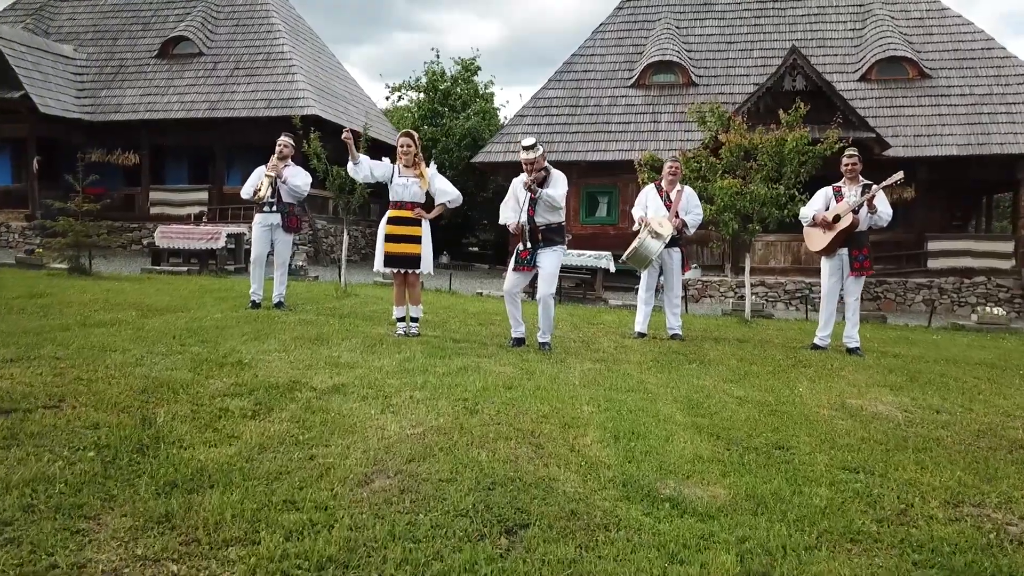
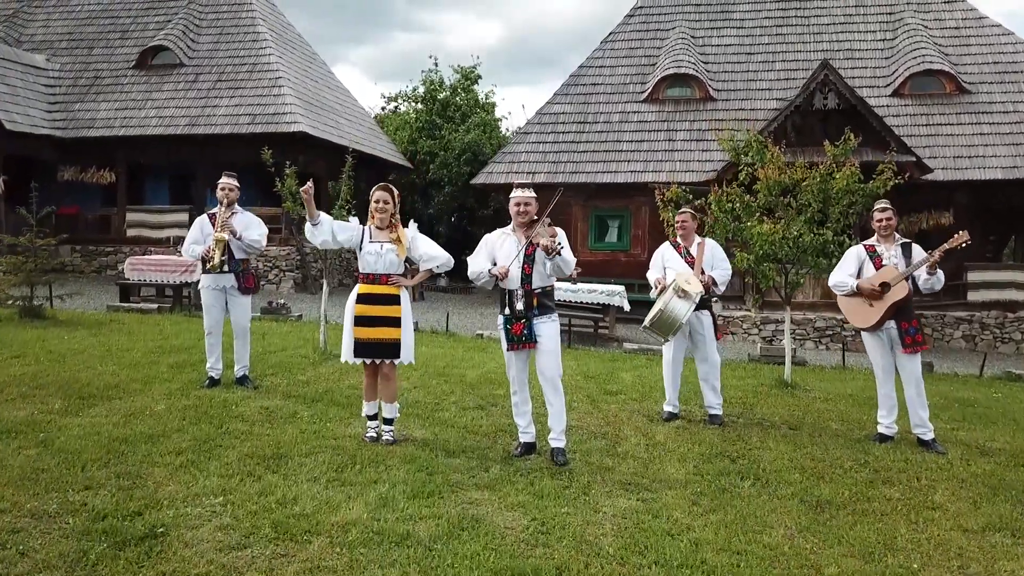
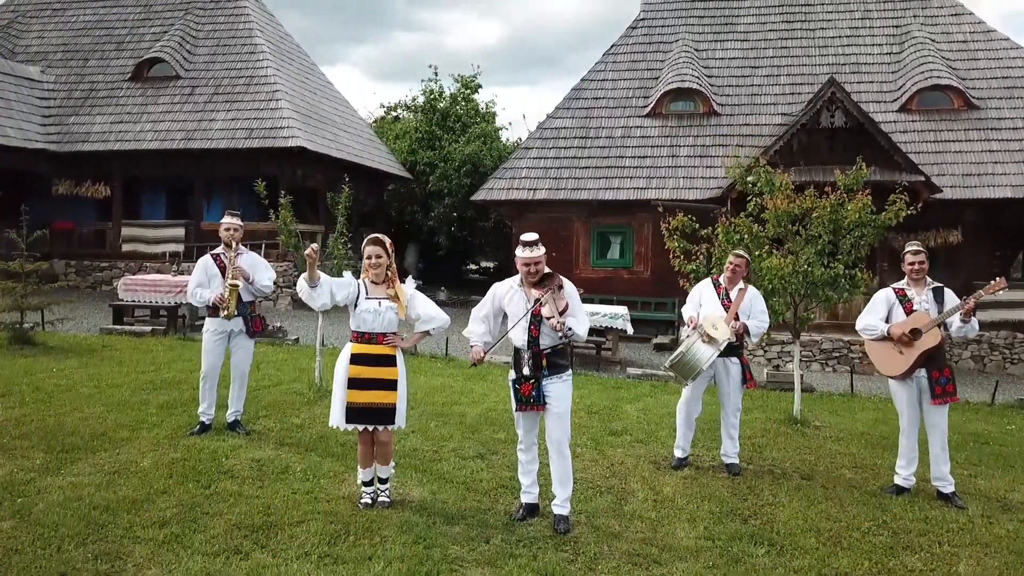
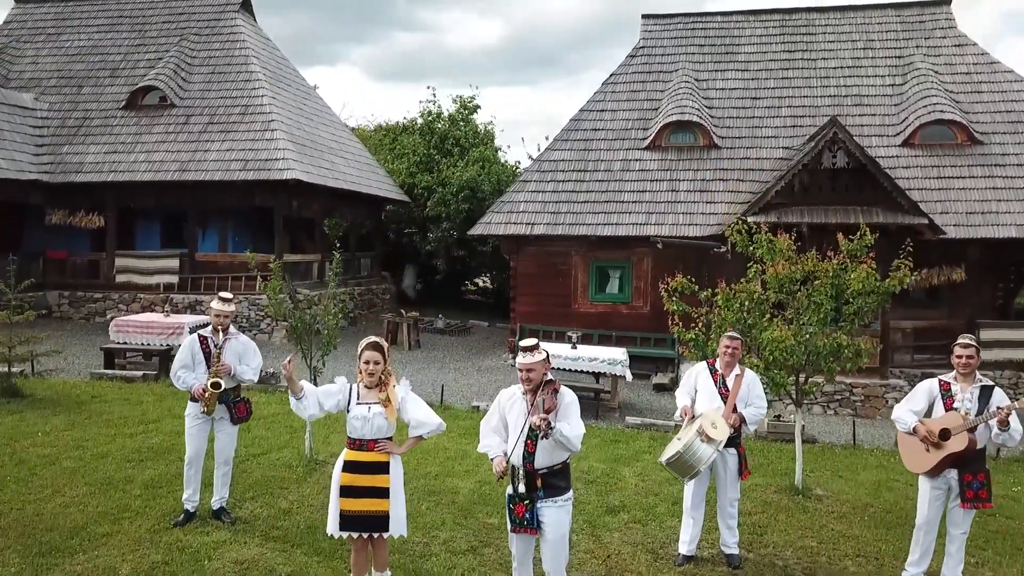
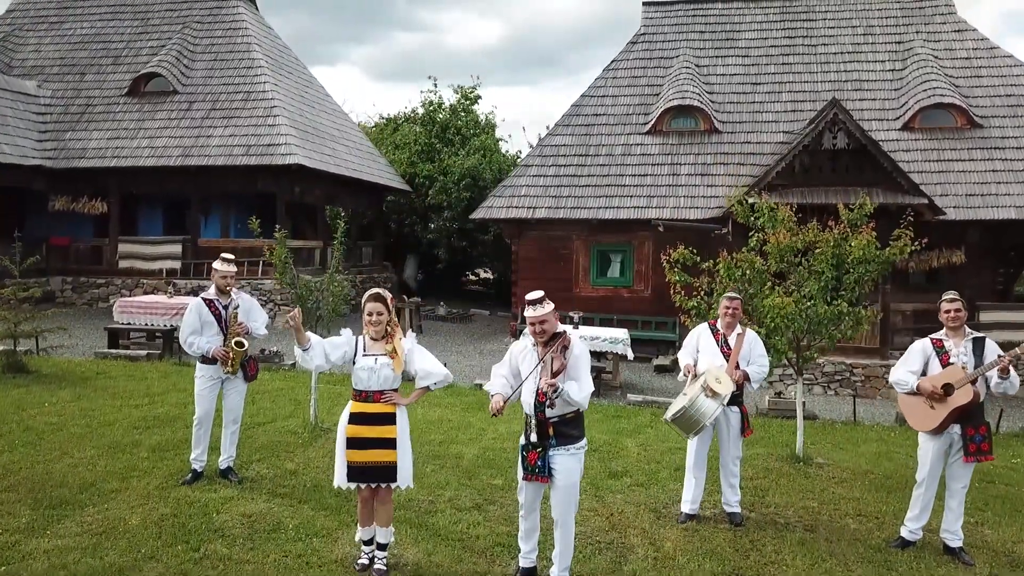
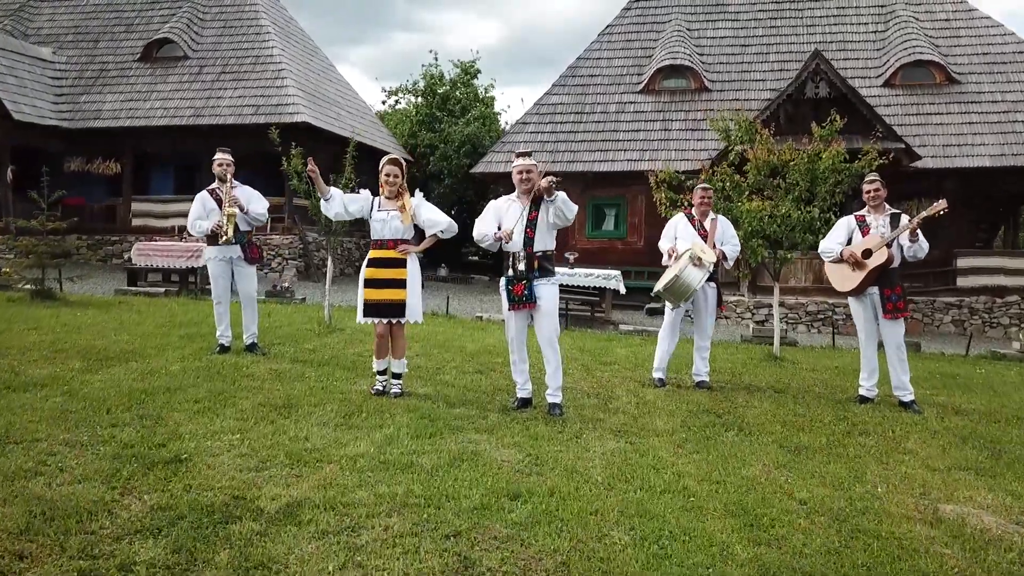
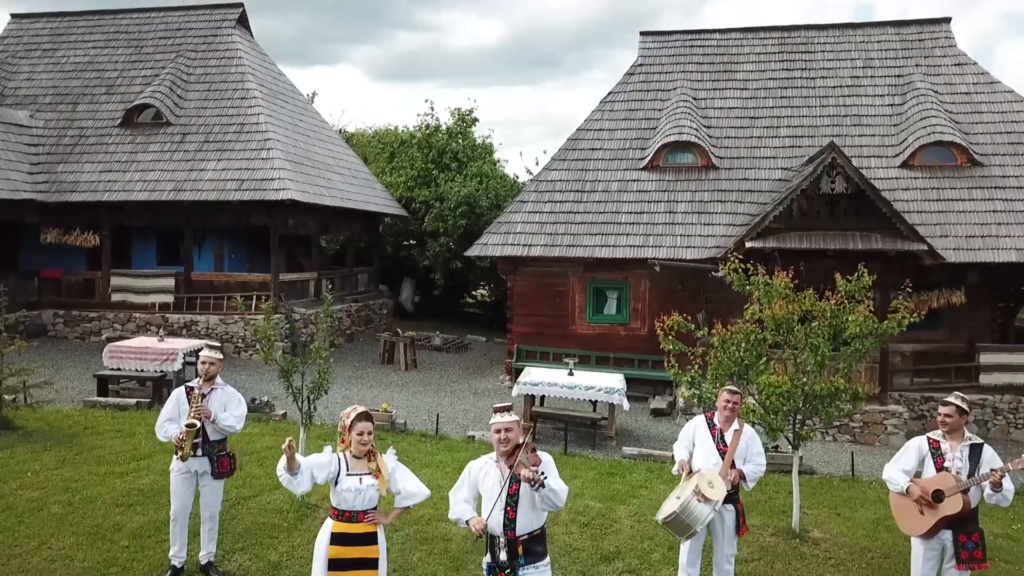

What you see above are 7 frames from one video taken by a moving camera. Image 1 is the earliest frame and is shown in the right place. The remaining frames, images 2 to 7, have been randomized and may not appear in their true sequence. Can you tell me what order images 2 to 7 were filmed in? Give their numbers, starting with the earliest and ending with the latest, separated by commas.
6, 2, 3, 5, 4, 7
